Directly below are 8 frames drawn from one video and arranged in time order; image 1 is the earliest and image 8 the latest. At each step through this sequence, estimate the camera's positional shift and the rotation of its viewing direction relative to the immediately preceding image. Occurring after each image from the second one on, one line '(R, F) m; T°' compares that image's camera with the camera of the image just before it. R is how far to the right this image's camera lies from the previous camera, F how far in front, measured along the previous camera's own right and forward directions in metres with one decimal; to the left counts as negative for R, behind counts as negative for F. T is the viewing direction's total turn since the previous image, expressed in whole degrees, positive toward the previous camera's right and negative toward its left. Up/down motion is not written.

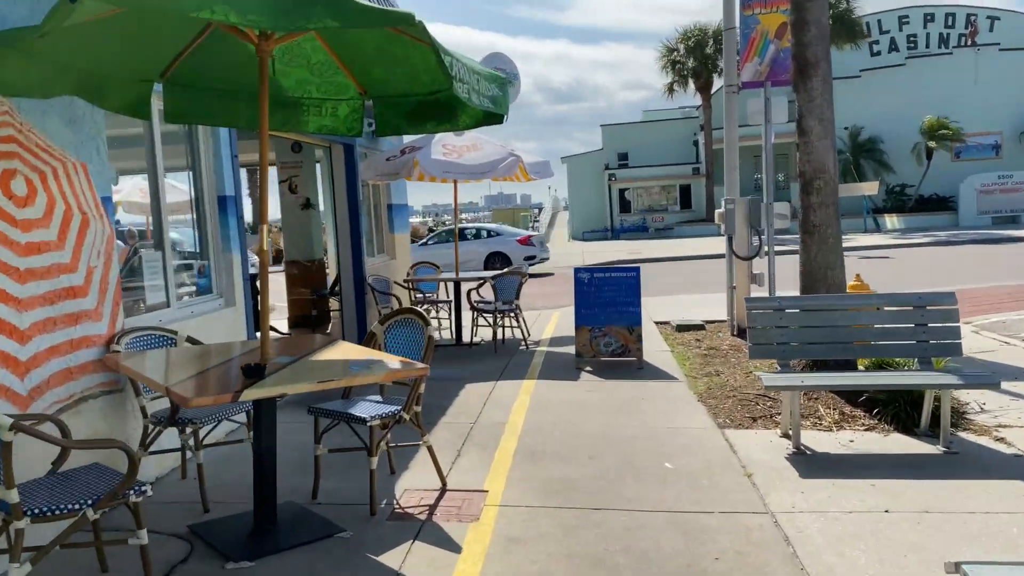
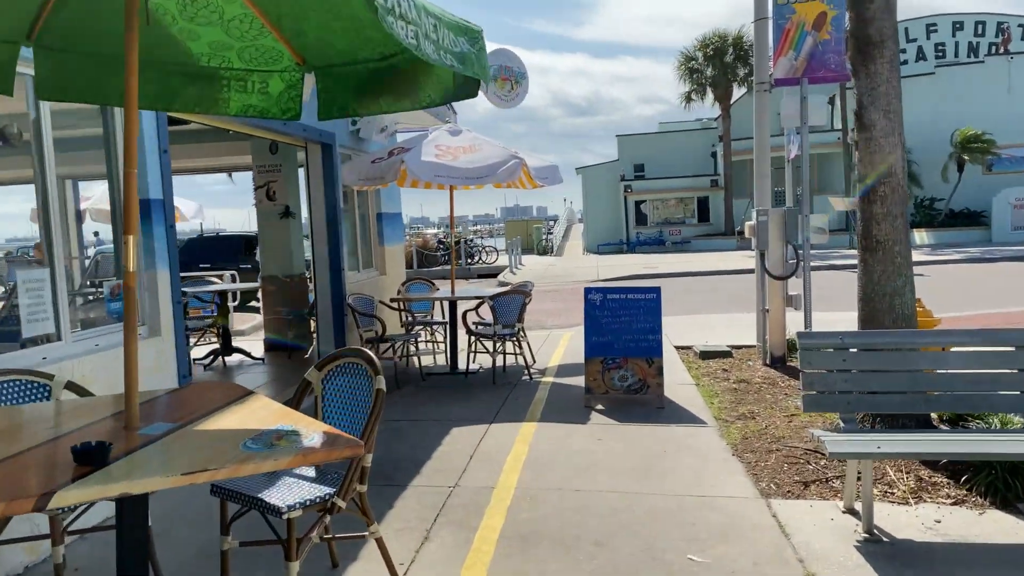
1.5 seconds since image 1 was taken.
(+0.1, +1.2) m; -1°
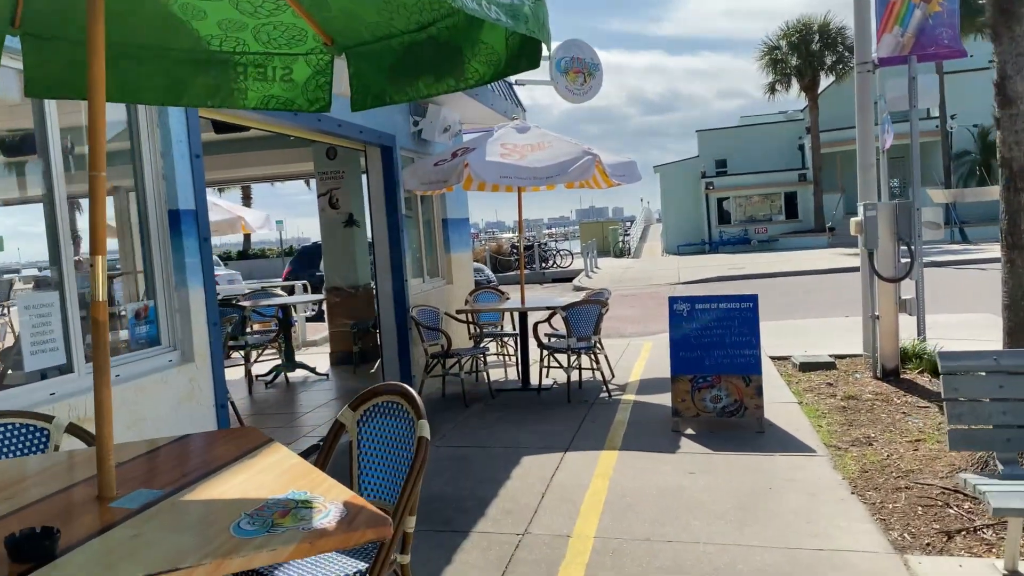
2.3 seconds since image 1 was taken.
(0.0, +0.7) m; -5°
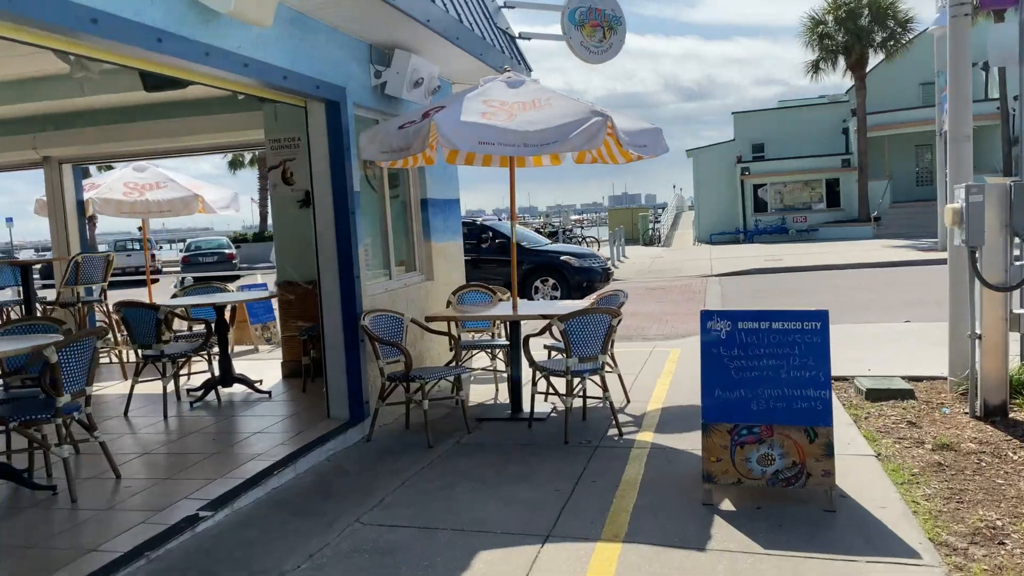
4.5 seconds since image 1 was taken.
(+0.3, +1.8) m; -2°
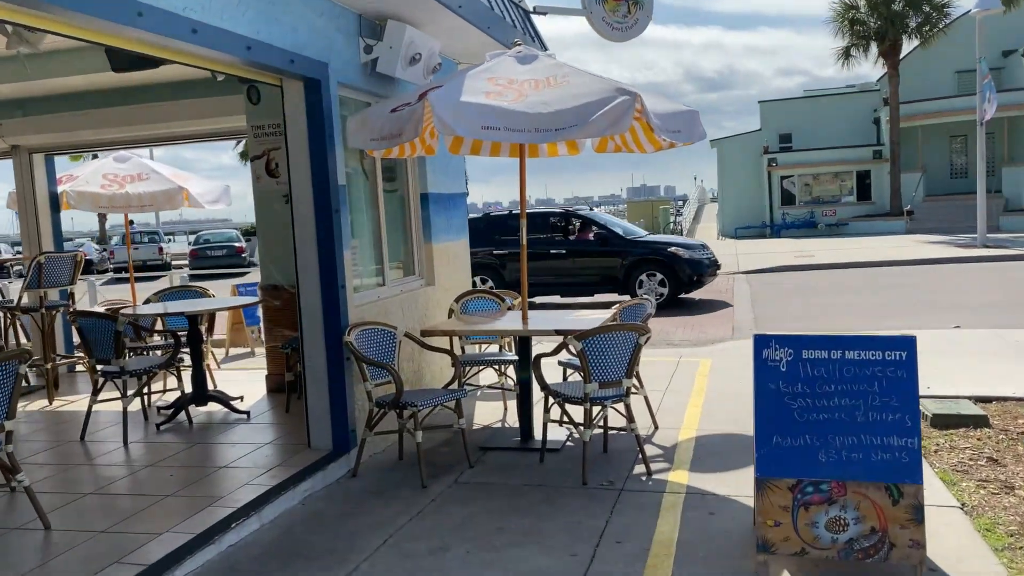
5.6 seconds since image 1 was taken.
(+0.1, +0.9) m; -1°
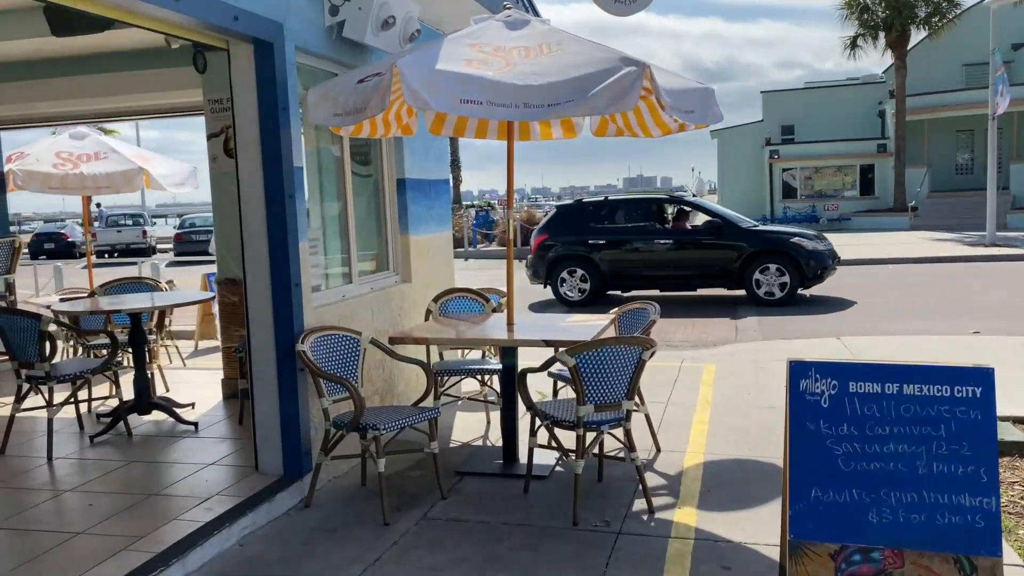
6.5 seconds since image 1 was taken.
(+0.1, +0.7) m; 0°
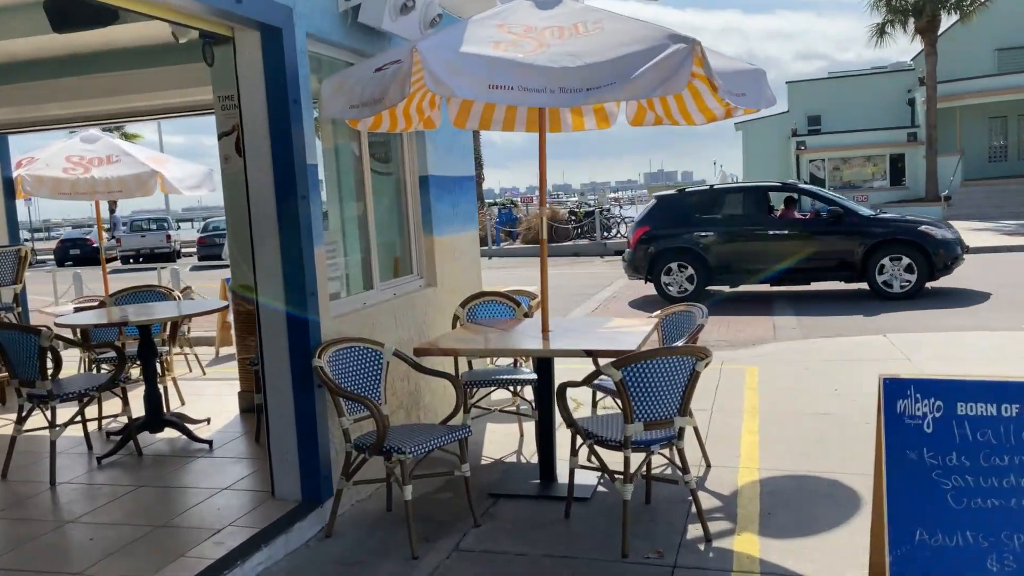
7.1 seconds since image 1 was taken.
(-0.1, +0.4) m; -1°
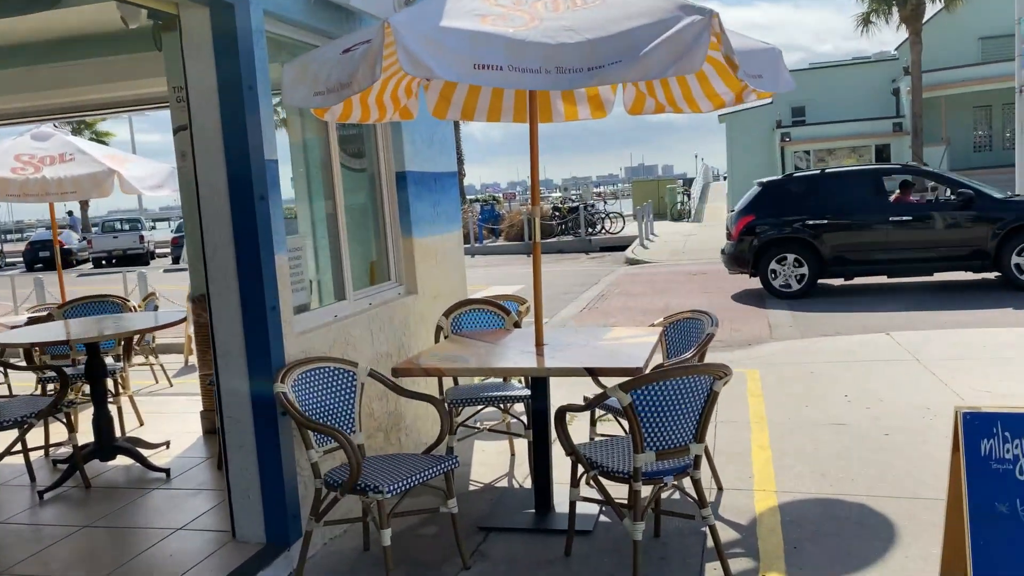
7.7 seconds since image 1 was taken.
(0.0, +0.5) m; +1°
